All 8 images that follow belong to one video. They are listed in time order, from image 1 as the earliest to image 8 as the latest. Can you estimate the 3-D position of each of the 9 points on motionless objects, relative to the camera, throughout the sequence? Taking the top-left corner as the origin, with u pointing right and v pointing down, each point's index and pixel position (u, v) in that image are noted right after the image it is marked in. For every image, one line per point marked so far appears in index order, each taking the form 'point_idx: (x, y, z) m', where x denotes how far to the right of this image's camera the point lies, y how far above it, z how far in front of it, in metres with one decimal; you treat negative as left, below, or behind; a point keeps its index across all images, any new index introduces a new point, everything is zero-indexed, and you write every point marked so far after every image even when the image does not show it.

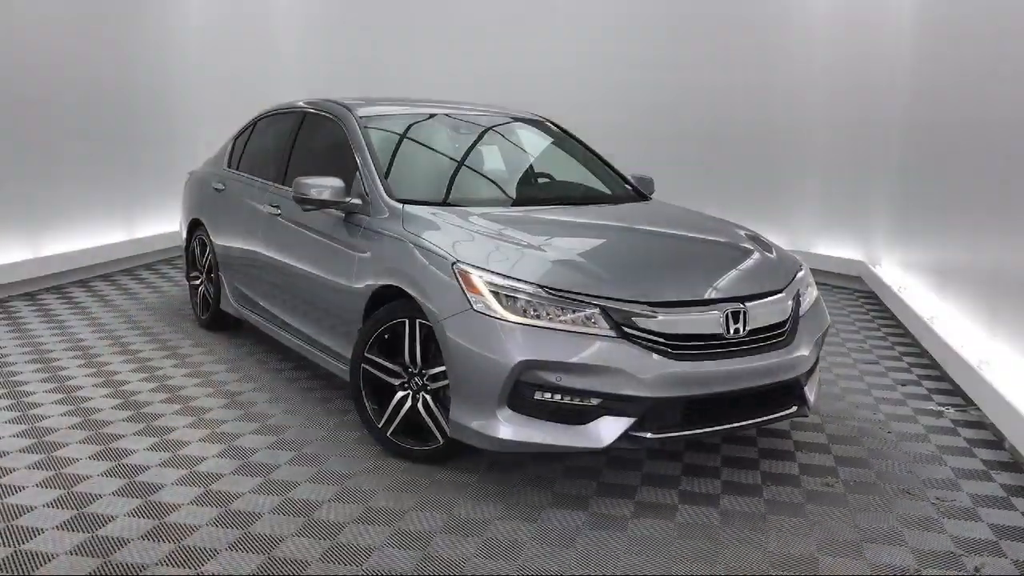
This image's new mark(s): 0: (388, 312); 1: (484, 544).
0: (-0.4, -0.1, +2.9) m
1: (-0.1, -0.7, +2.3) m
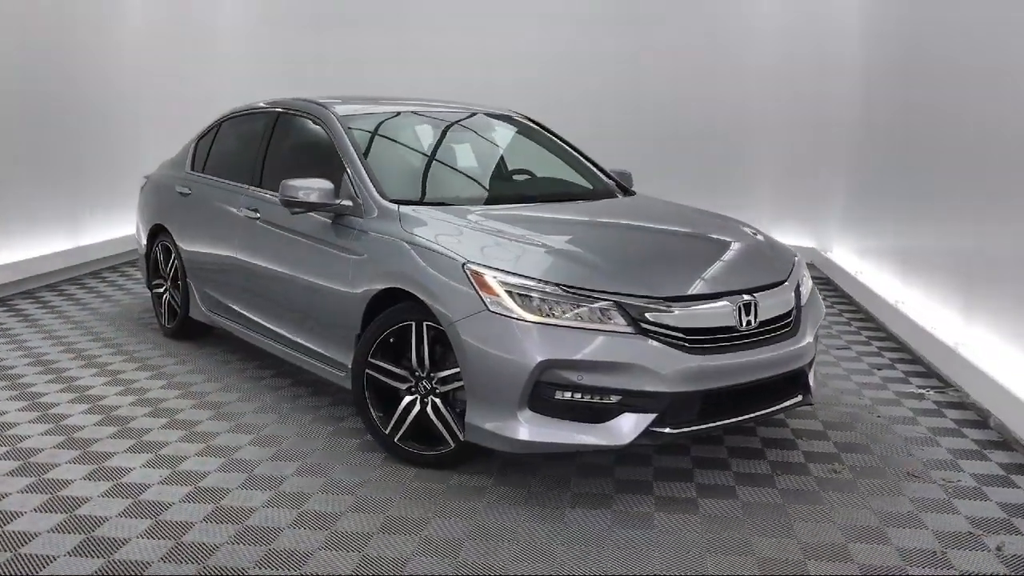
0: (-0.4, -0.1, +2.8) m
1: (0.0, -0.7, +2.3) m
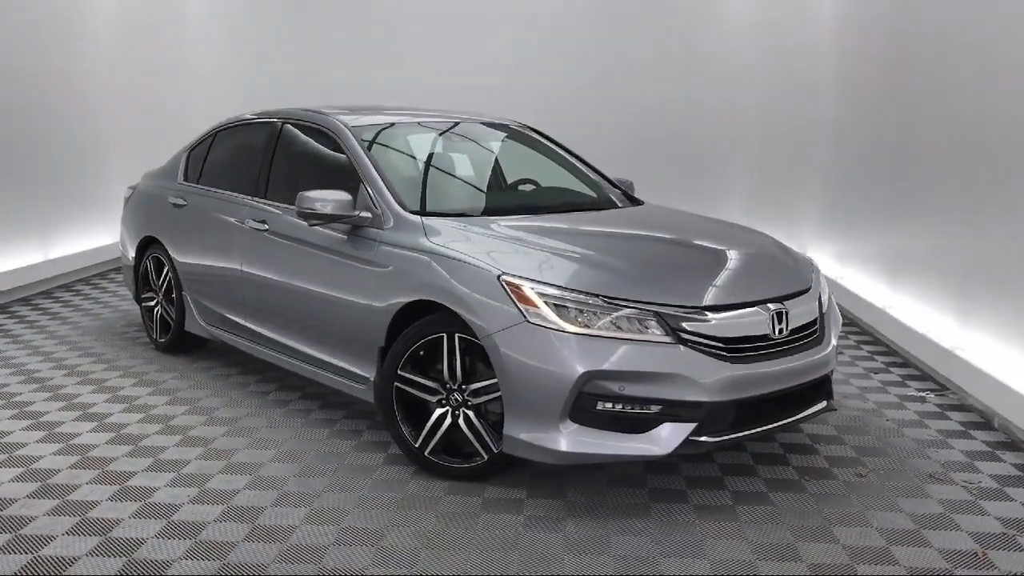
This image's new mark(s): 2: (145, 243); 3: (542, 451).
0: (-0.3, -0.1, +2.8) m
1: (+0.2, -0.7, +2.3) m
2: (-2.0, +0.2, +4.7) m
3: (+0.1, -0.5, +2.6) m
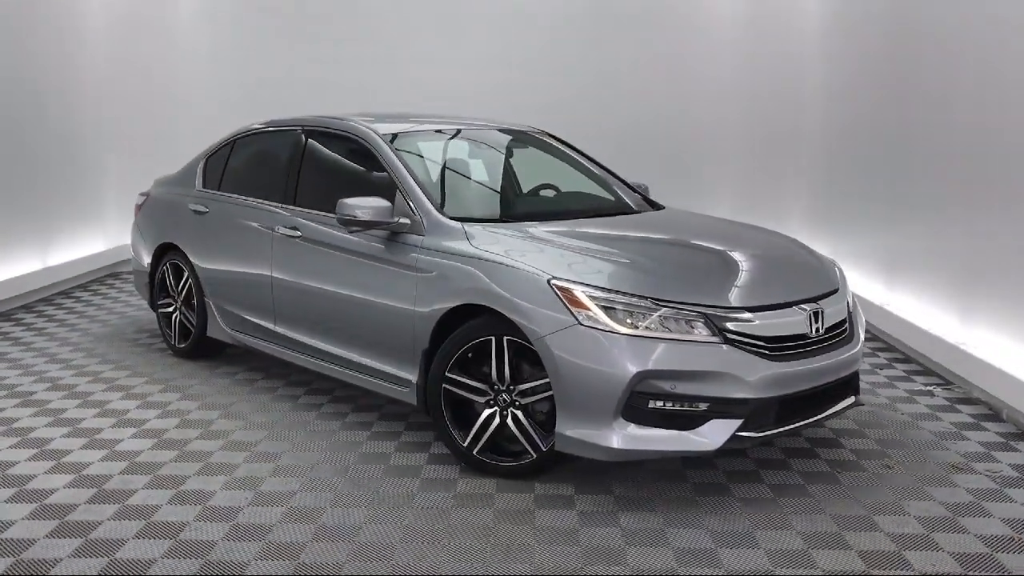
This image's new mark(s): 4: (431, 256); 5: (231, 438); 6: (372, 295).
0: (-0.1, -0.1, +2.9) m
1: (+0.3, -0.7, +2.4) m
2: (-2.0, +0.2, +4.8) m
3: (+0.3, -0.5, +2.6) m
4: (-0.3, +0.1, +3.2) m
5: (-1.1, -0.6, +3.3) m
6: (-0.5, 0.0, +3.3) m
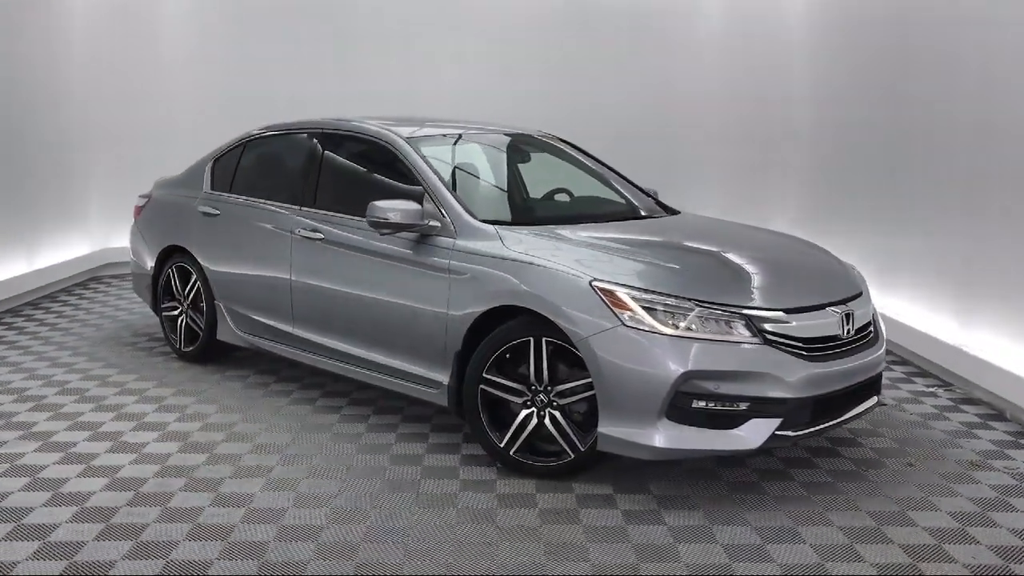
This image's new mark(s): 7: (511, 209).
0: (0.0, -0.2, +2.9) m
1: (+0.5, -0.7, +2.4) m
2: (-1.9, +0.2, +4.7) m
3: (+0.4, -0.5, +2.7) m
4: (-0.2, +0.1, +3.2) m
5: (-1.0, -0.6, +3.3) m
6: (-0.4, 0.0, +3.4) m
7: (0.0, +0.3, +3.5) m
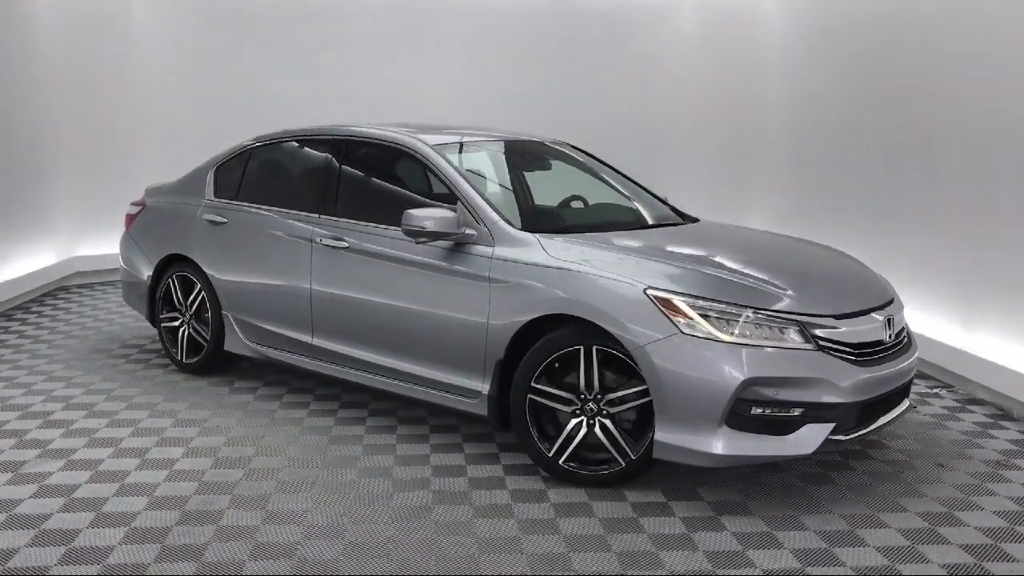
0: (+0.1, -0.2, +2.9) m
1: (+0.7, -0.8, +2.5) m
2: (-1.9, +0.1, +4.6) m
3: (+0.6, -0.5, +2.7) m
4: (0.0, +0.1, +3.2) m
5: (-0.8, -0.6, +3.2) m
6: (-0.3, -0.1, +3.3) m
7: (+0.1, +0.3, +3.5) m
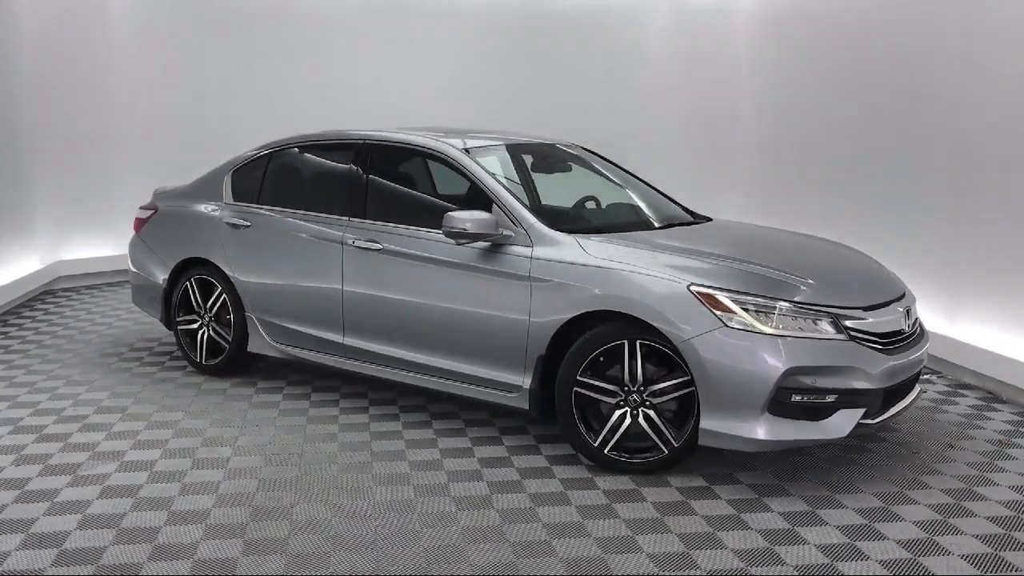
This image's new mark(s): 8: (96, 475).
0: (+0.3, -0.2, +3.1) m
1: (+0.9, -0.7, +2.6) m
2: (-1.8, +0.1, +4.6) m
3: (+0.8, -0.5, +2.9) m
4: (+0.1, +0.1, +3.3) m
5: (-0.7, -0.6, +3.3) m
6: (-0.2, -0.1, +3.4) m
7: (+0.2, +0.3, +3.7) m
8: (-1.5, -0.7, +3.0) m
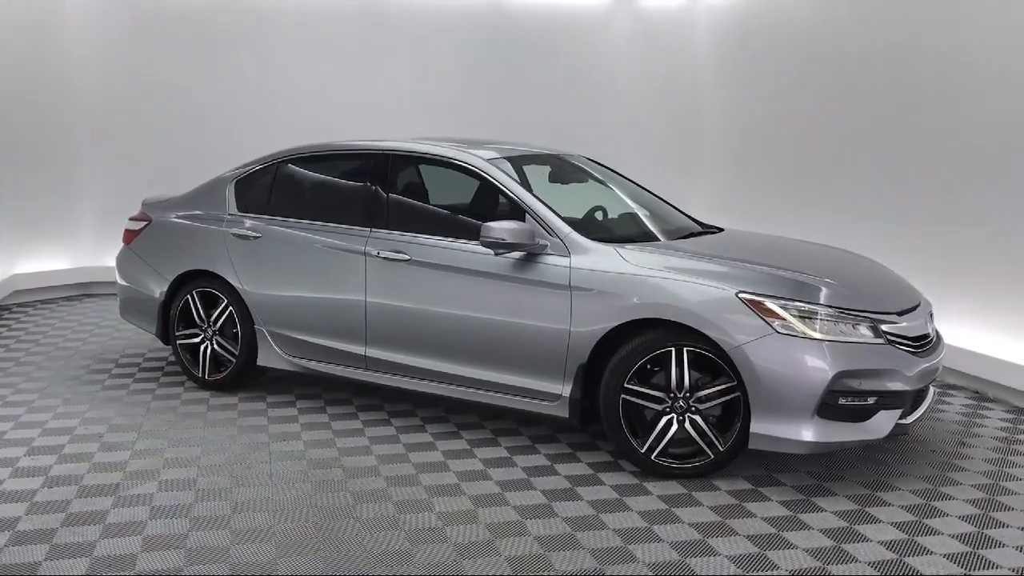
0: (+0.5, -0.2, +3.1) m
1: (+1.1, -0.8, +2.7) m
2: (-1.7, +0.1, +4.5) m
3: (+0.9, -0.5, +3.0) m
4: (+0.3, 0.0, +3.3) m
5: (-0.5, -0.7, +3.3) m
6: (0.0, -0.1, +3.5) m
7: (+0.4, +0.3, +3.7) m
8: (-1.3, -0.7, +2.9) m
